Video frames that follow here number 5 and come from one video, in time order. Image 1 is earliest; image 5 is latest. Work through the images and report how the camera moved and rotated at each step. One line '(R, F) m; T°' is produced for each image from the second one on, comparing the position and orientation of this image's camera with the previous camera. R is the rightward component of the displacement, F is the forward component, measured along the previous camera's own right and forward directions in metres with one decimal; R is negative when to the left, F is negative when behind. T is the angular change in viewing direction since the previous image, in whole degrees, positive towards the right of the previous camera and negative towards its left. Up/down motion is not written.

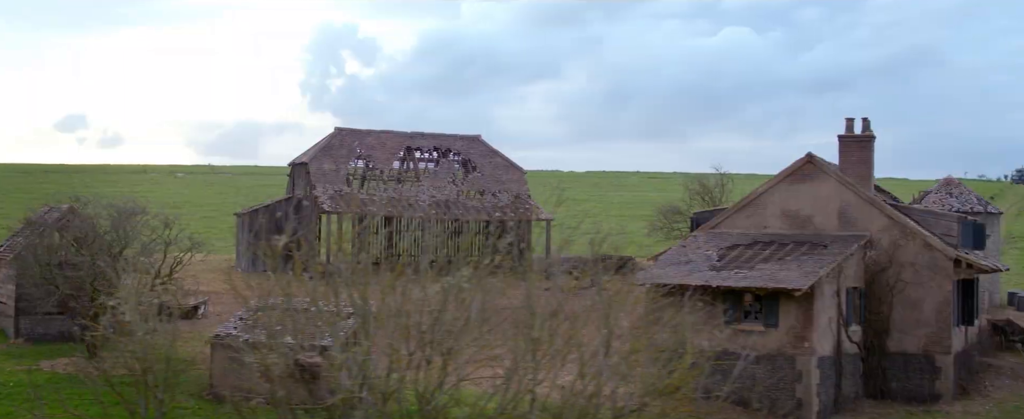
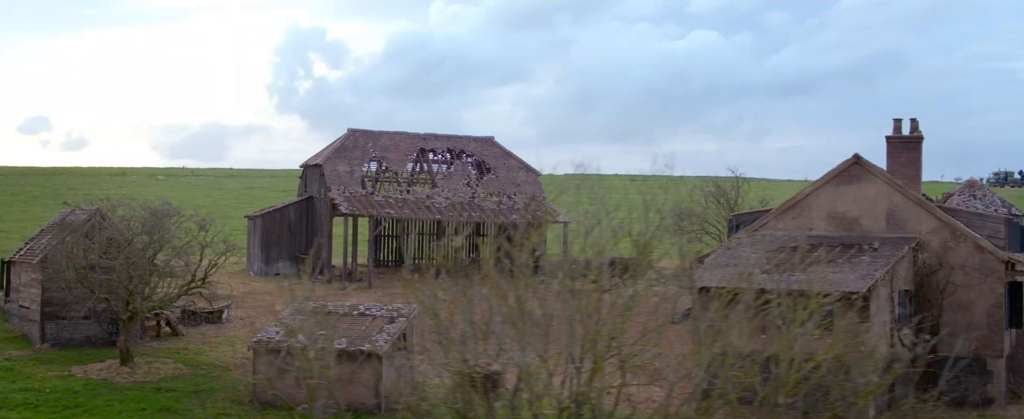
(-1.2, +0.5) m; 0°
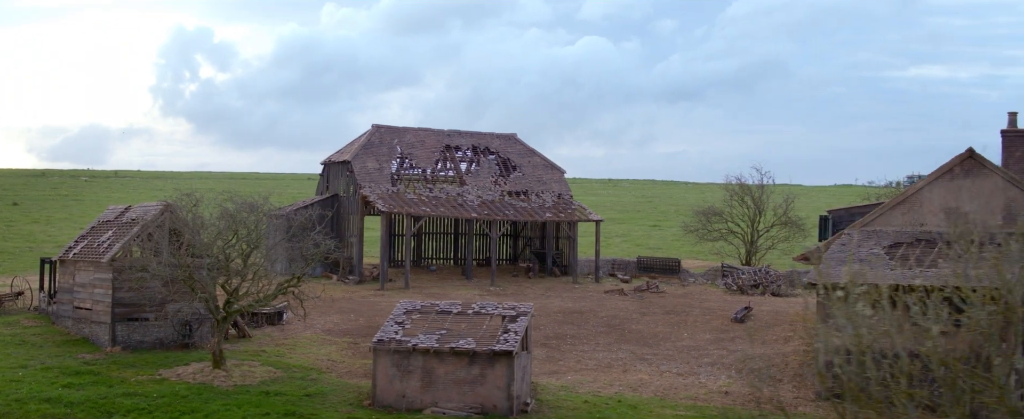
(-3.4, +1.0) m; +2°
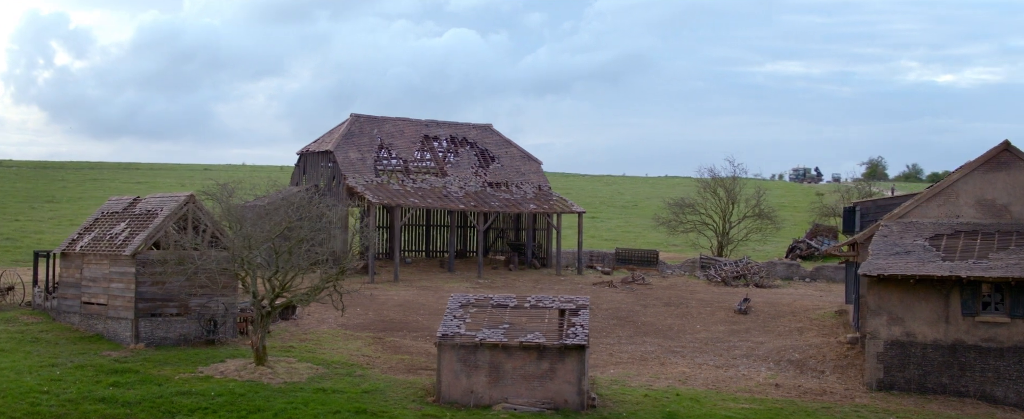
(-2.7, +0.4) m; +4°
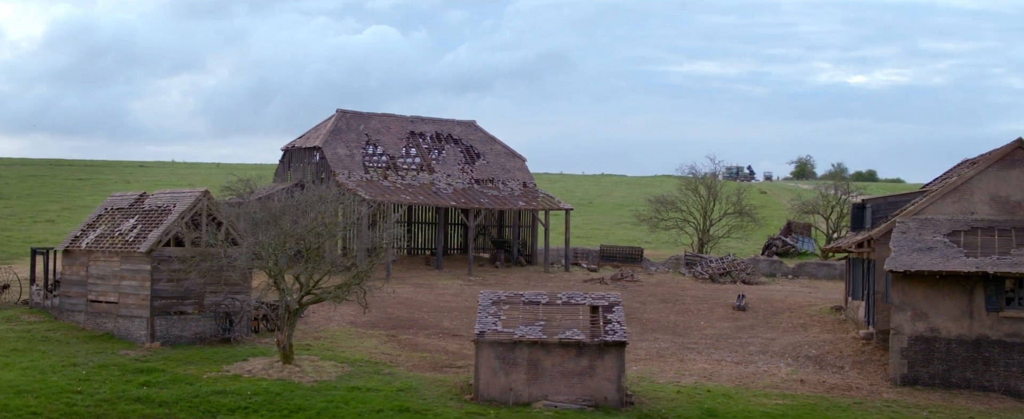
(-1.6, +0.1) m; +3°
